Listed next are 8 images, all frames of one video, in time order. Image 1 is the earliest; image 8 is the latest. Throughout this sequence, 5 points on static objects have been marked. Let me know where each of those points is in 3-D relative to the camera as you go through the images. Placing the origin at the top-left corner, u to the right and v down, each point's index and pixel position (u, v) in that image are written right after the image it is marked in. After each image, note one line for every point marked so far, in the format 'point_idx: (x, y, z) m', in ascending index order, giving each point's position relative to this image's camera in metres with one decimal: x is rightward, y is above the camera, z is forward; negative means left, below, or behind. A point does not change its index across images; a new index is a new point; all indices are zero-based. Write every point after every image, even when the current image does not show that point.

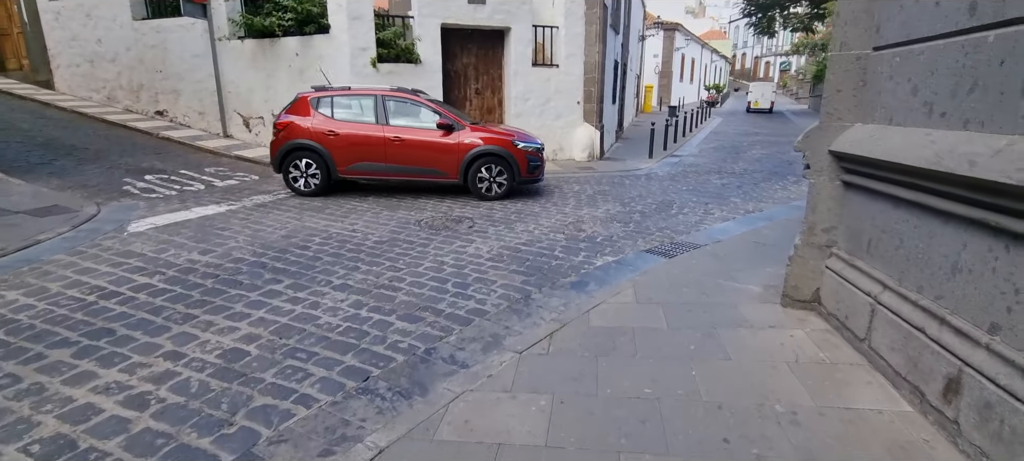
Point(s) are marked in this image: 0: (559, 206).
0: (+0.7, +0.4, +7.9) m
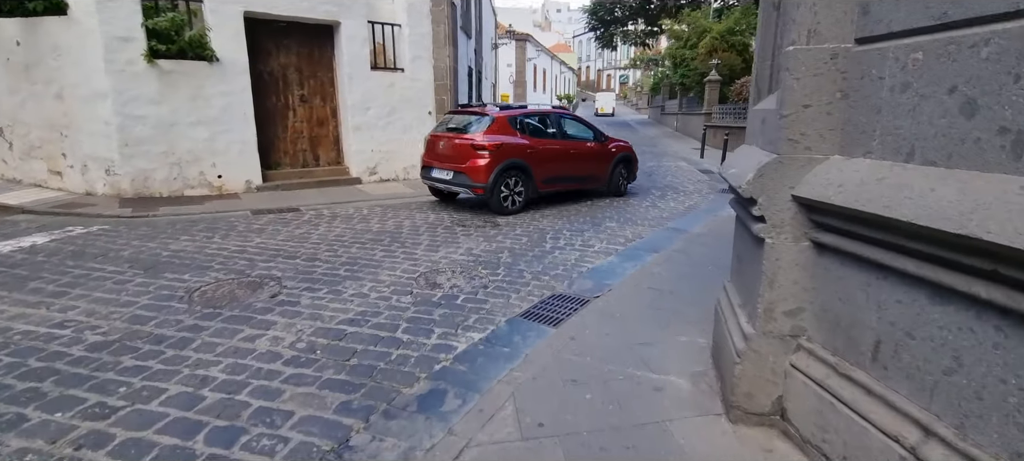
0: (-1.3, -0.2, +6.2) m
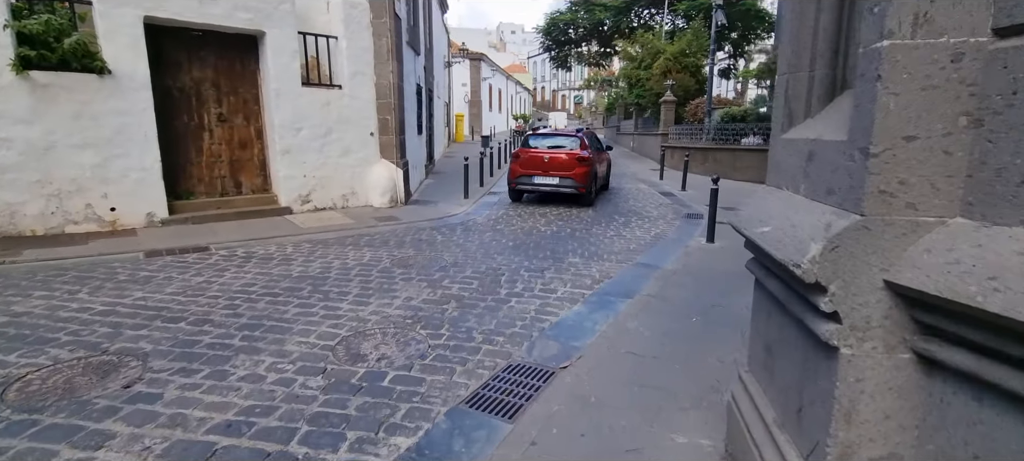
0: (-1.9, -0.7, +5.0) m
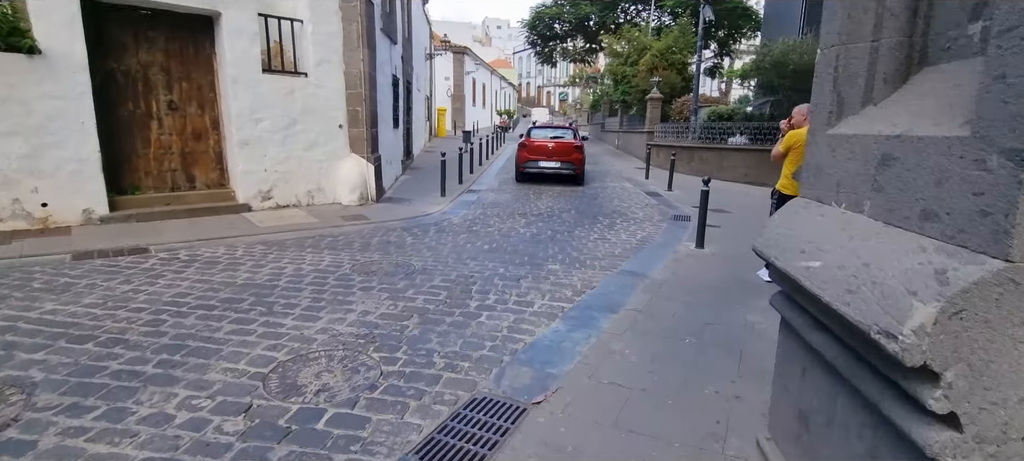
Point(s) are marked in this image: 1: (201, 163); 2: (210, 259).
0: (-2.1, -0.7, +4.4) m
1: (-5.3, +1.2, +8.5) m
2: (-3.7, -0.3, +6.0) m
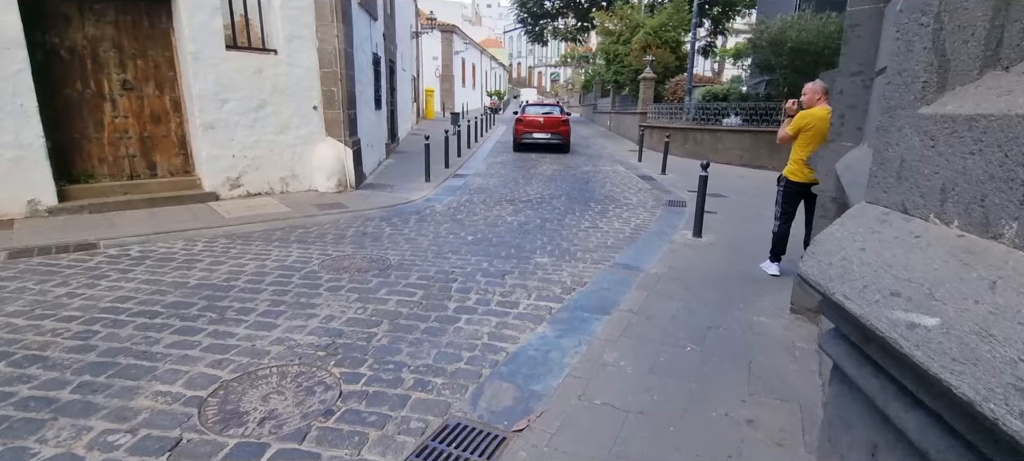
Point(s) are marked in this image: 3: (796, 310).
0: (-2.3, -0.7, +3.9) m
1: (-5.6, +1.3, +7.9) m
2: (-3.8, -0.3, +5.5) m
3: (+2.3, -0.7, +4.1) m
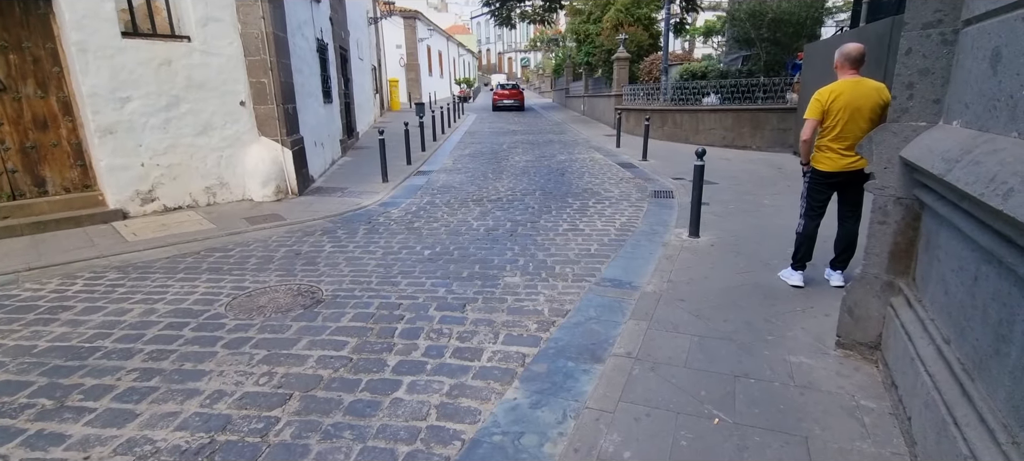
0: (-2.5, -1.0, +2.8) m
1: (-6.1, +0.9, +6.5) m
2: (-4.2, -0.6, +4.2) m
3: (+2.1, -0.7, +3.1) m
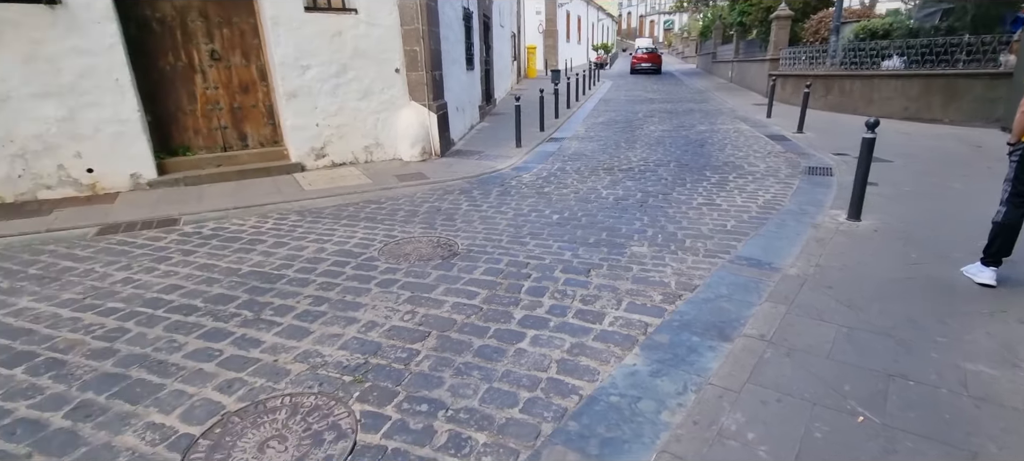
0: (-1.8, -0.6, +3.4) m
1: (-4.1, +1.8, +7.8) m
2: (-3.0, 0.0, +5.2) m
3: (+2.8, -0.7, +2.6) m
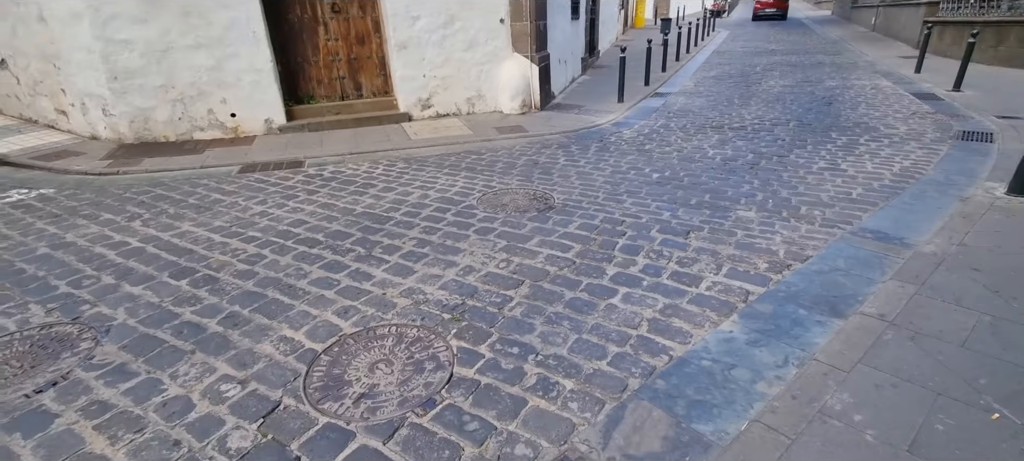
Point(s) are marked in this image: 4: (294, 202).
0: (-1.1, -0.2, +3.7) m
1: (-2.5, +2.7, +8.2) m
2: (-1.9, +0.6, +5.7) m
3: (+3.2, -0.6, +2.1) m
4: (-2.2, +0.3, +4.9) m
